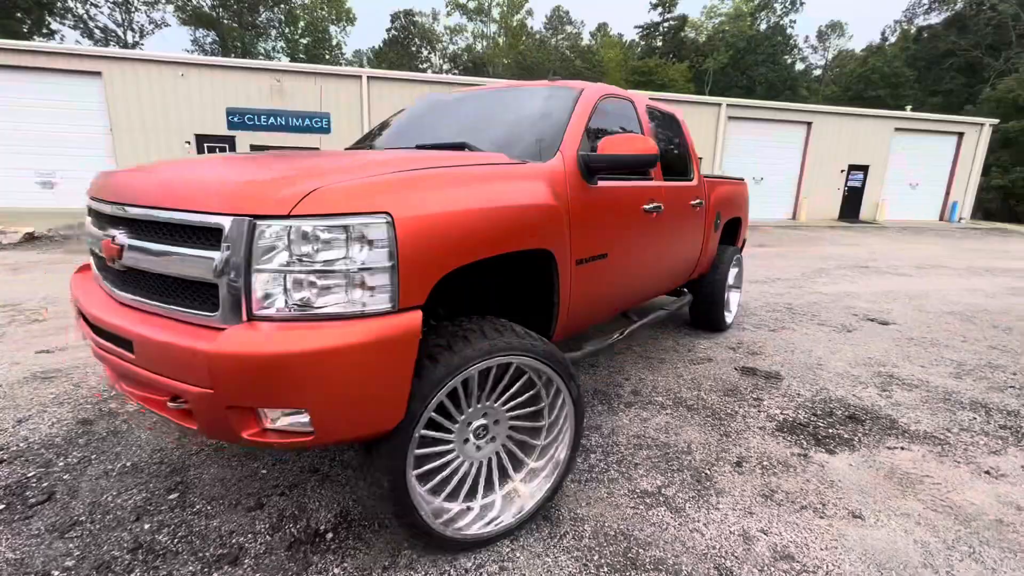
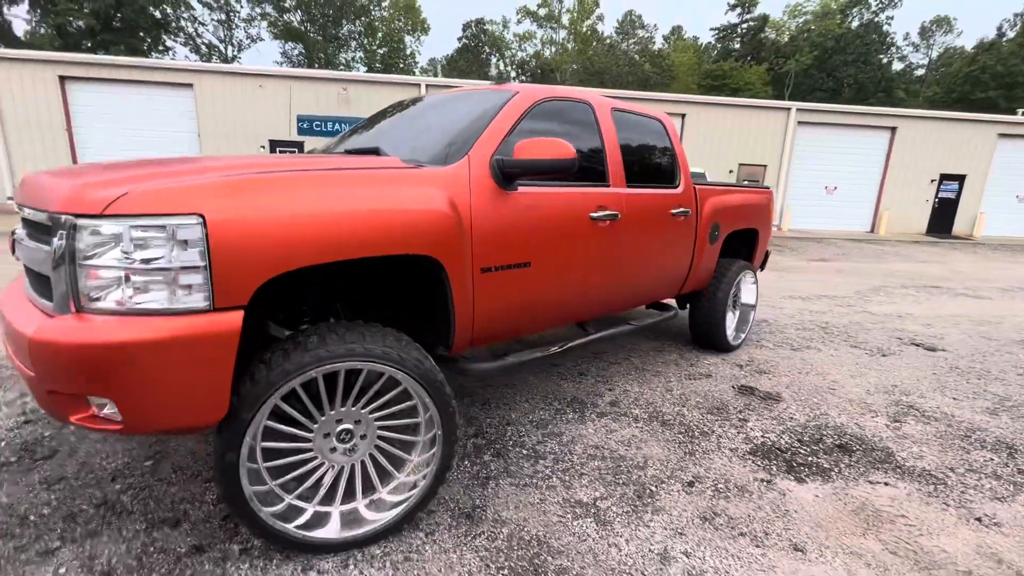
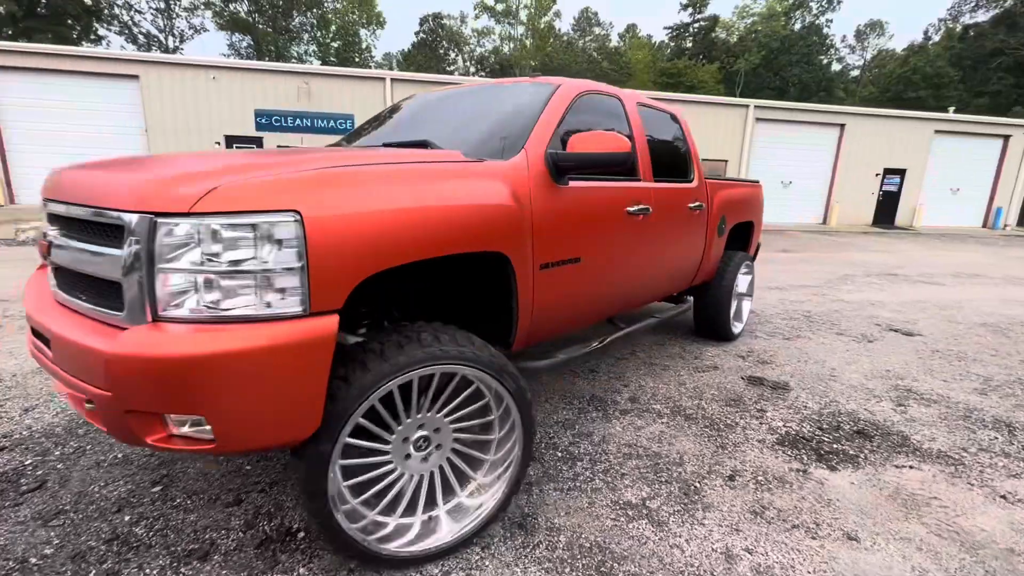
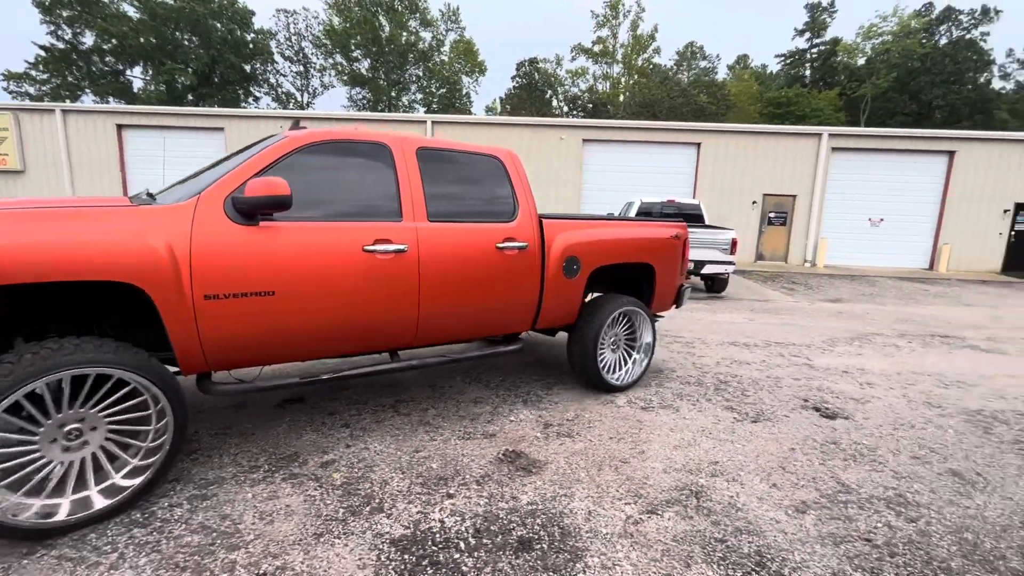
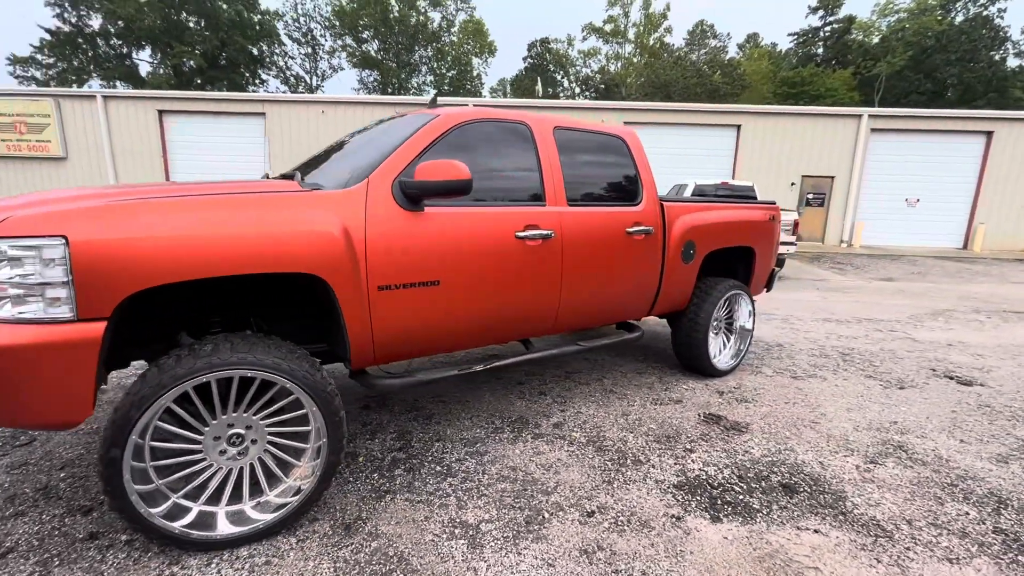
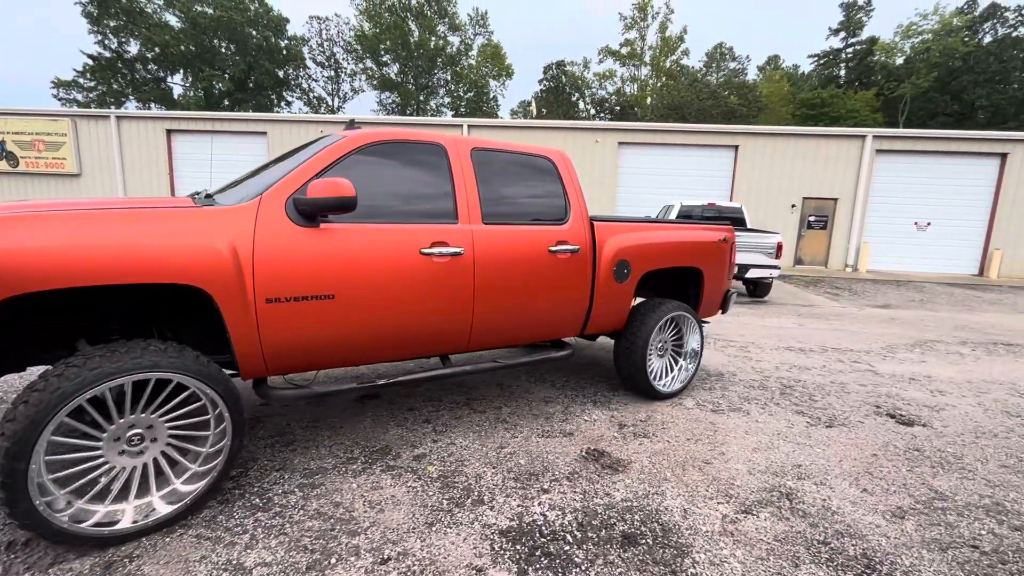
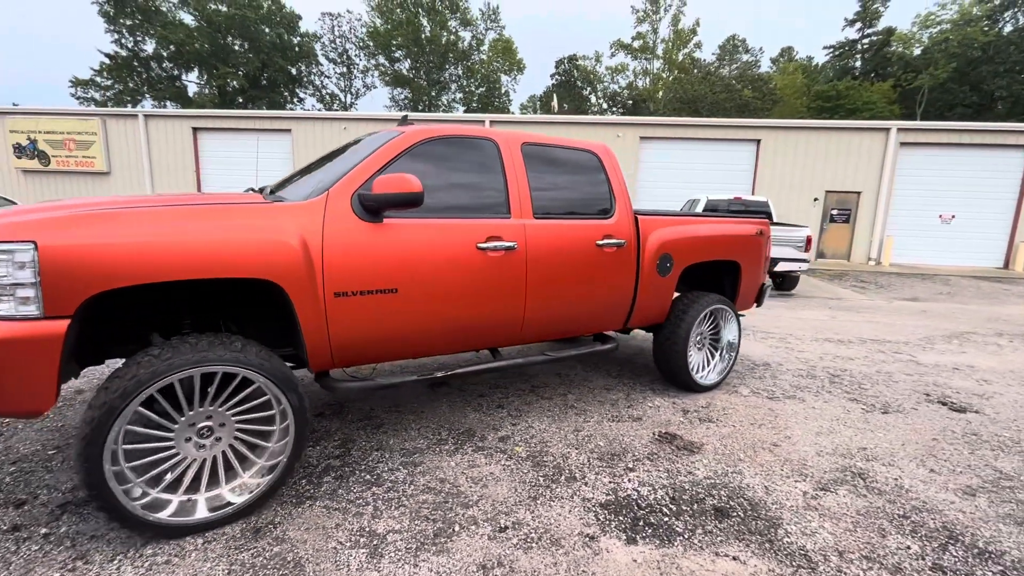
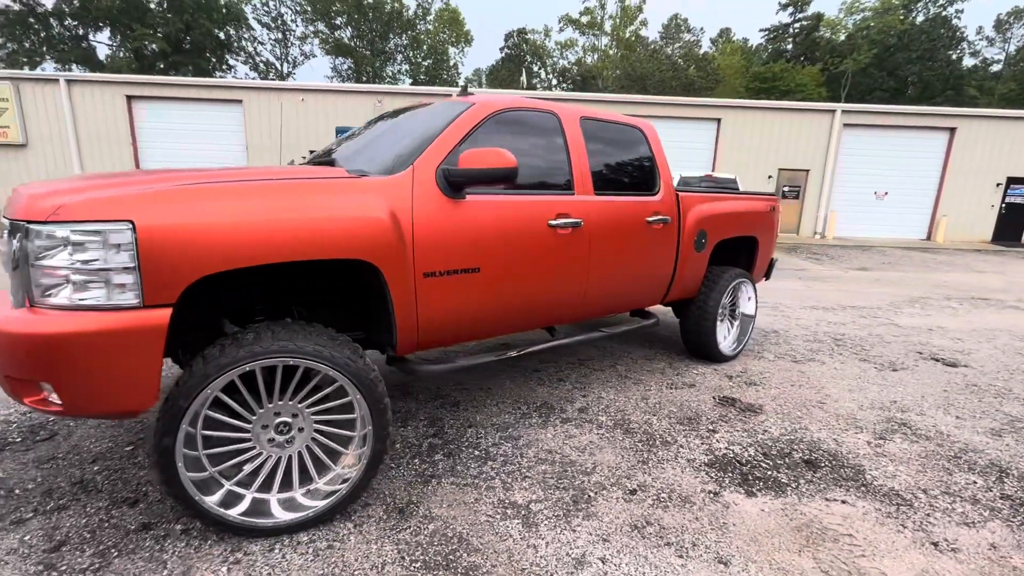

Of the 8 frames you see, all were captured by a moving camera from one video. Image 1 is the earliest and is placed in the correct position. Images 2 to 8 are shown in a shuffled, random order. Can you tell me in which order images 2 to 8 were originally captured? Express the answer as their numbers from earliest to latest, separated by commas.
3, 2, 8, 5, 7, 6, 4
